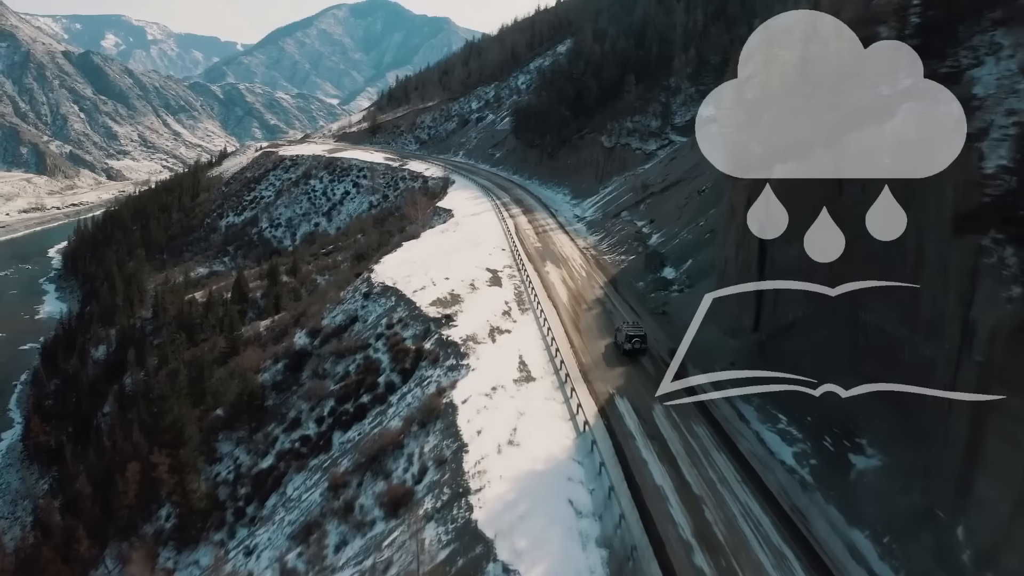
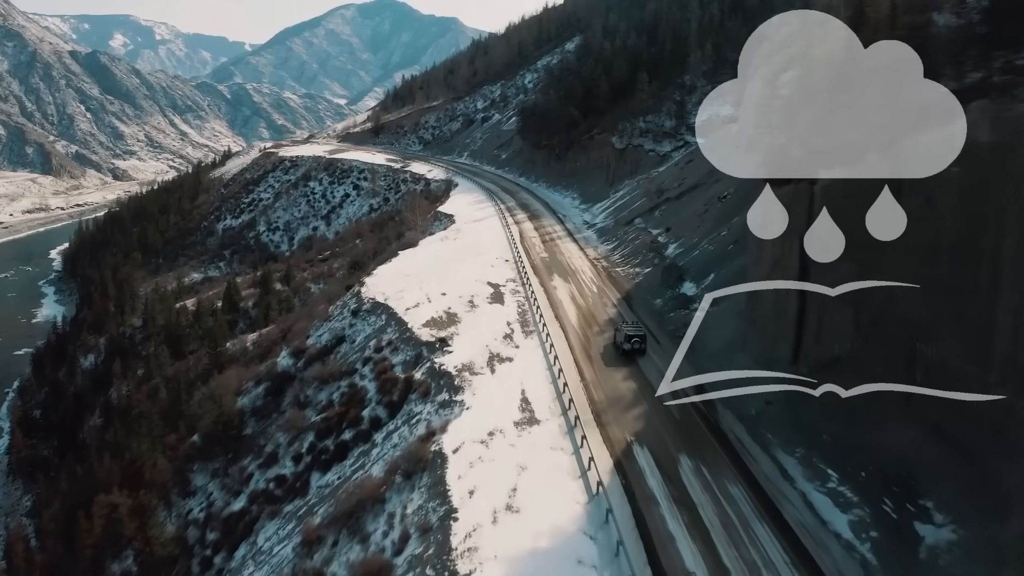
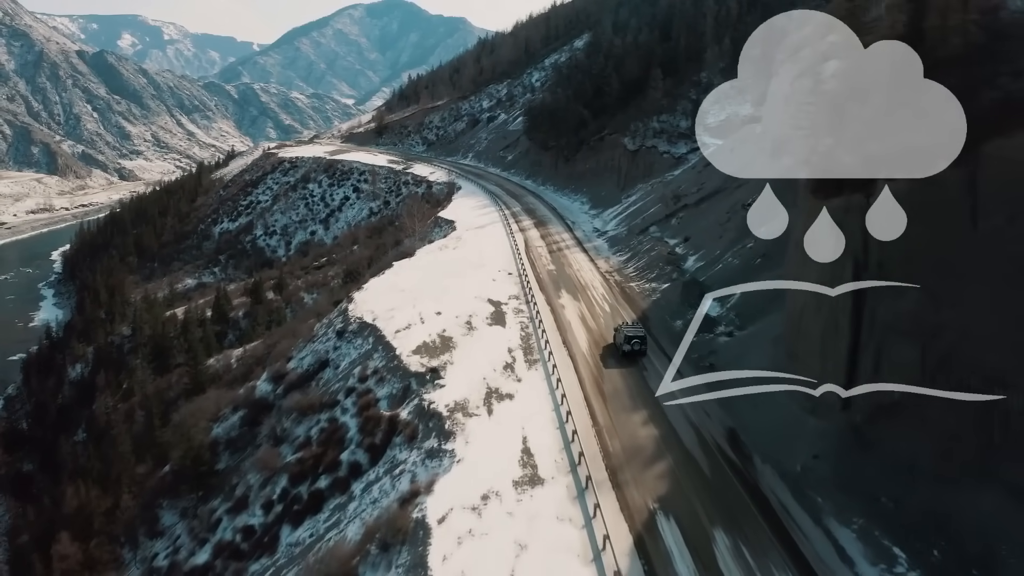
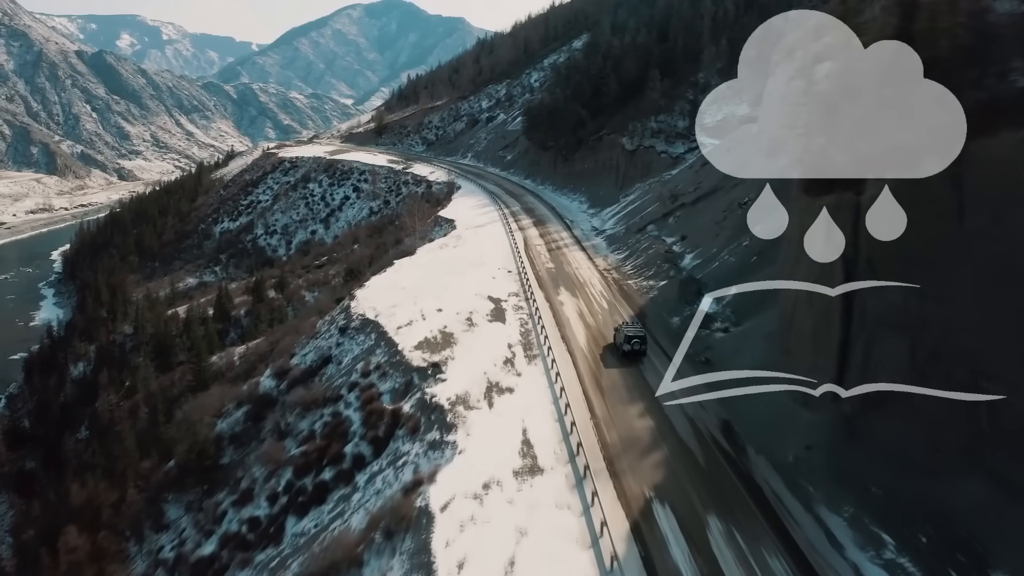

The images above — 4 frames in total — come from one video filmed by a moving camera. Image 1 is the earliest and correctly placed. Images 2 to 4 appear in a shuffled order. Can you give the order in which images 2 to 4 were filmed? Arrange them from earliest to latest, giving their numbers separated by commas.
2, 4, 3
